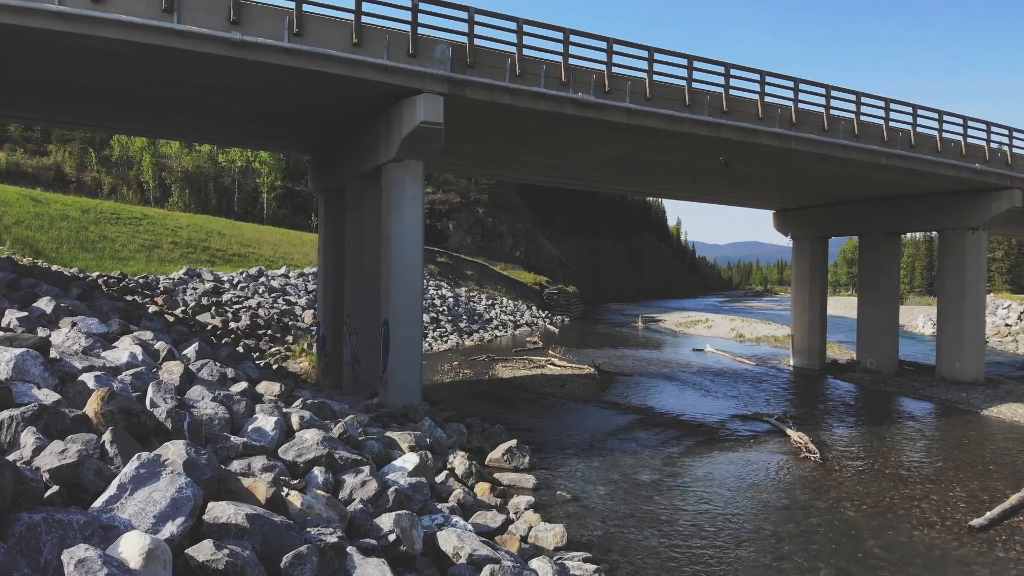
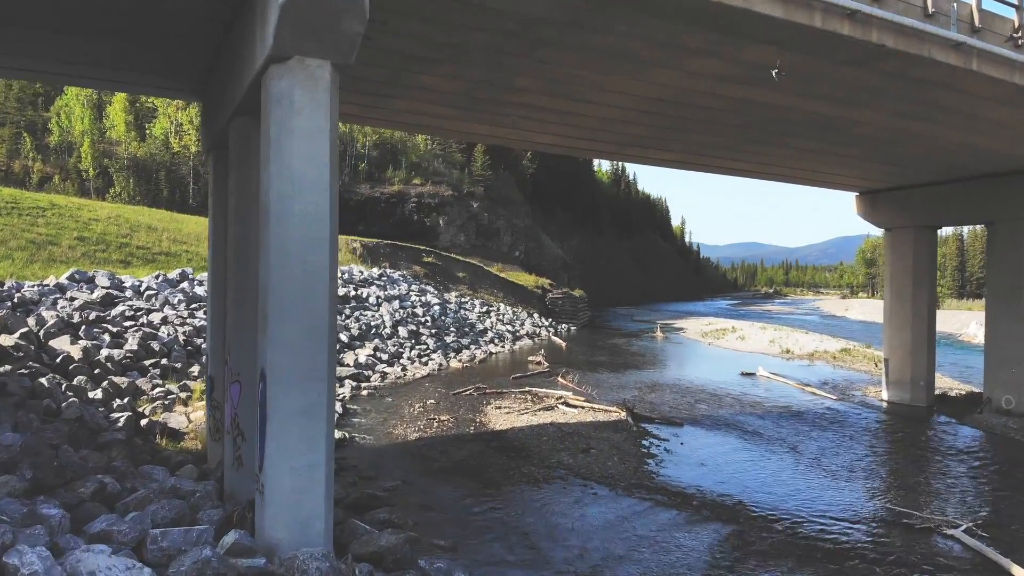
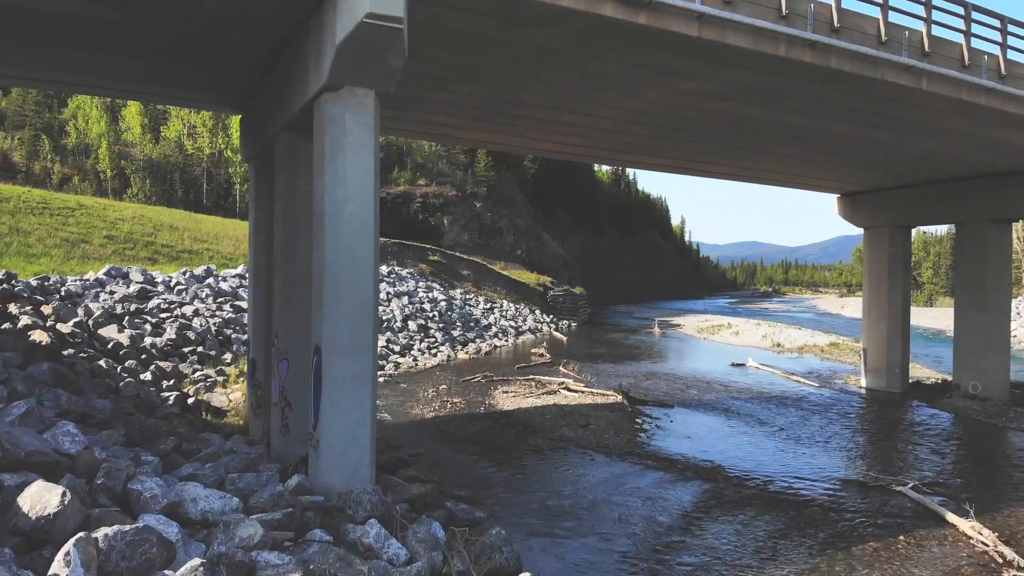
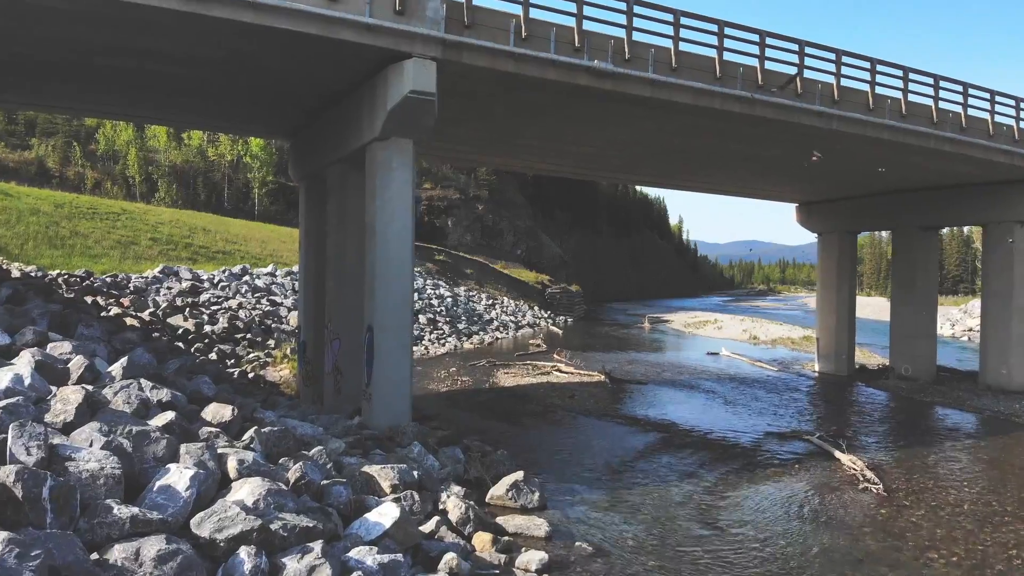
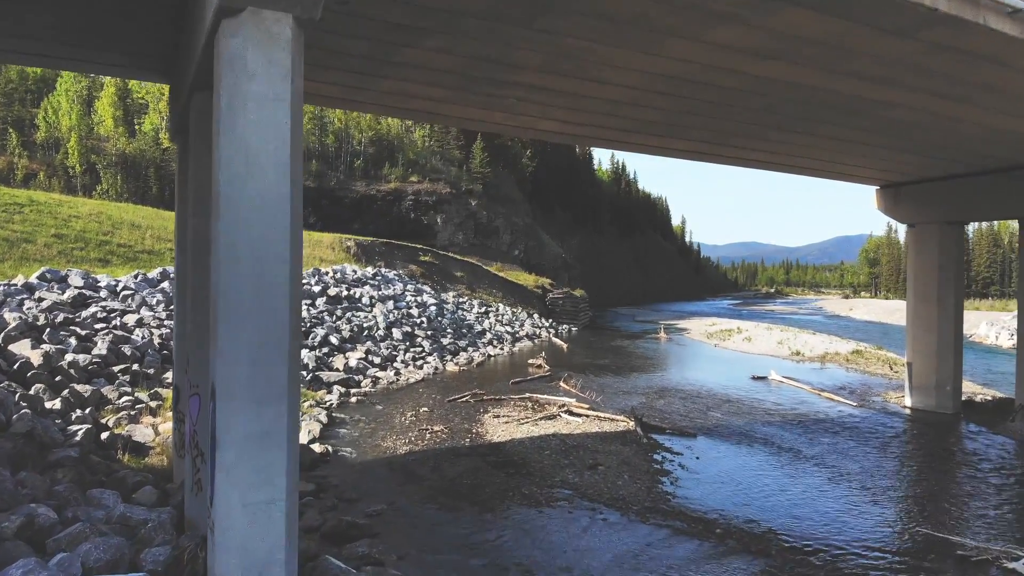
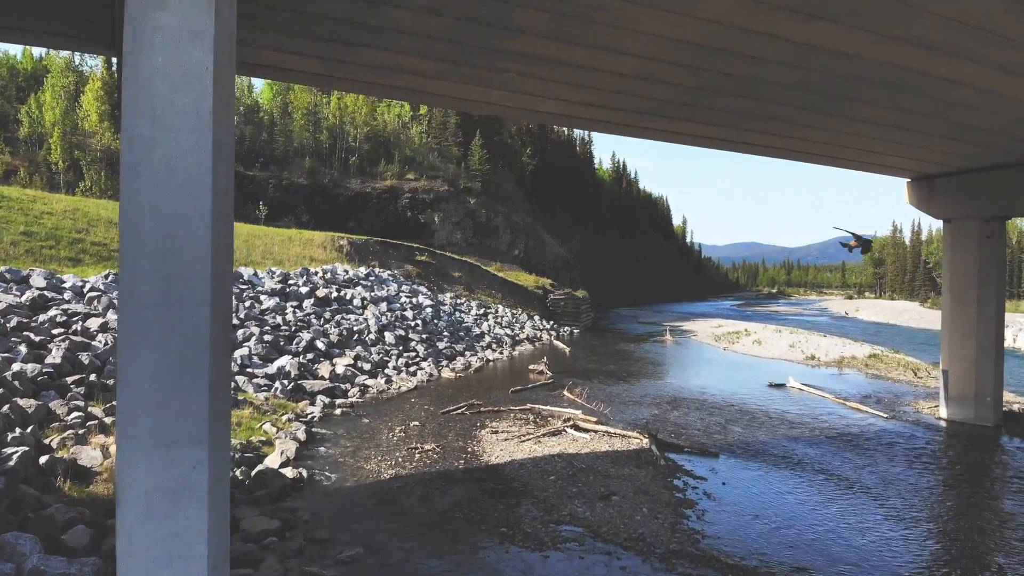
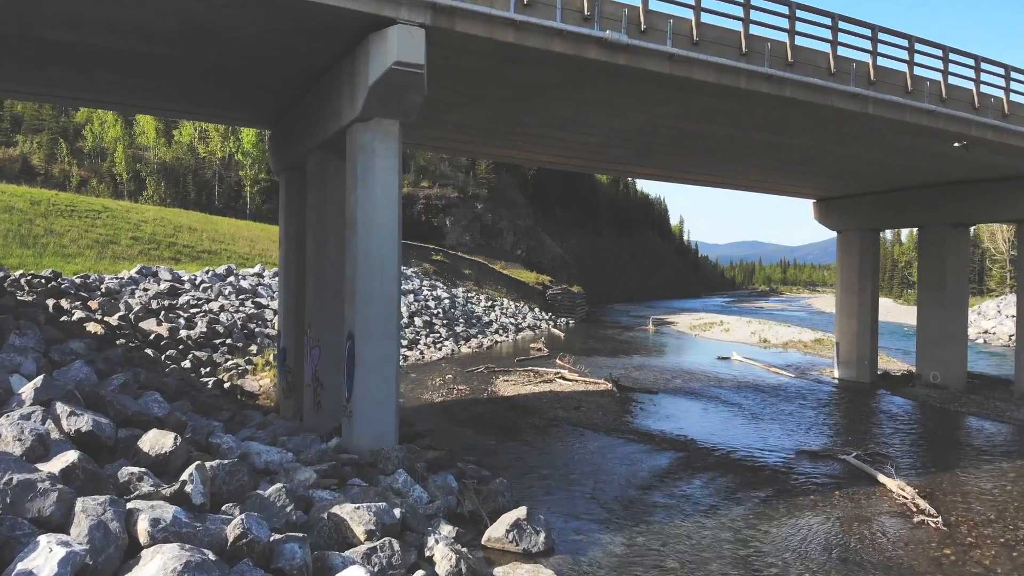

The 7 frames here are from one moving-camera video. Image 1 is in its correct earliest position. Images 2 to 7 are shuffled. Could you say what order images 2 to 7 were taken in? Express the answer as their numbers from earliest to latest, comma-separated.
4, 7, 3, 2, 5, 6
